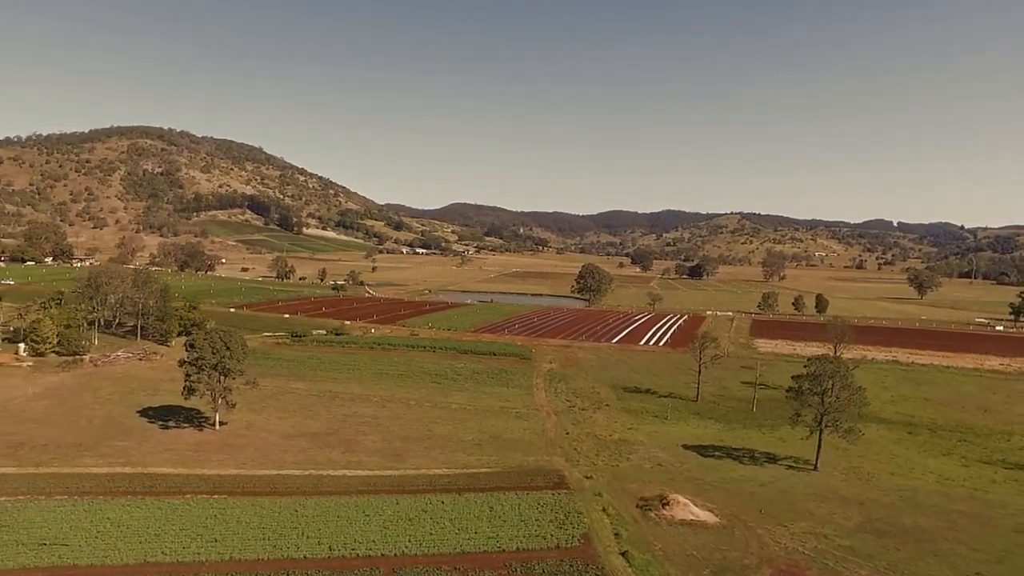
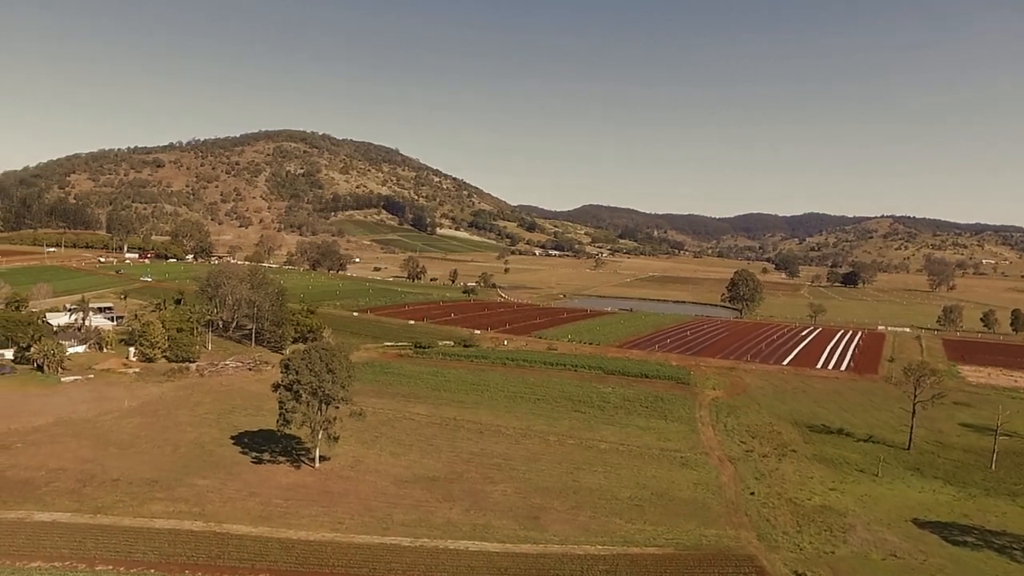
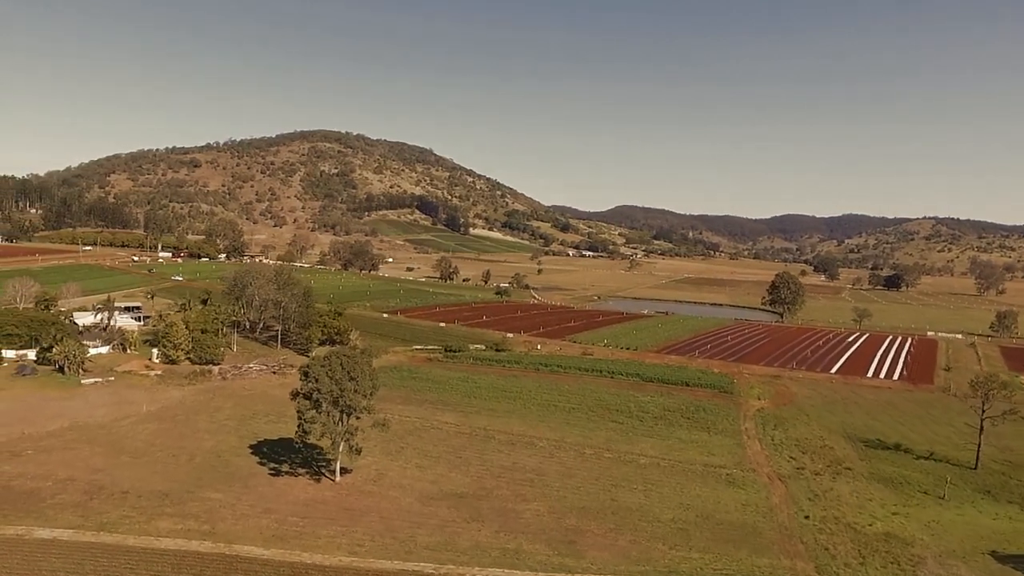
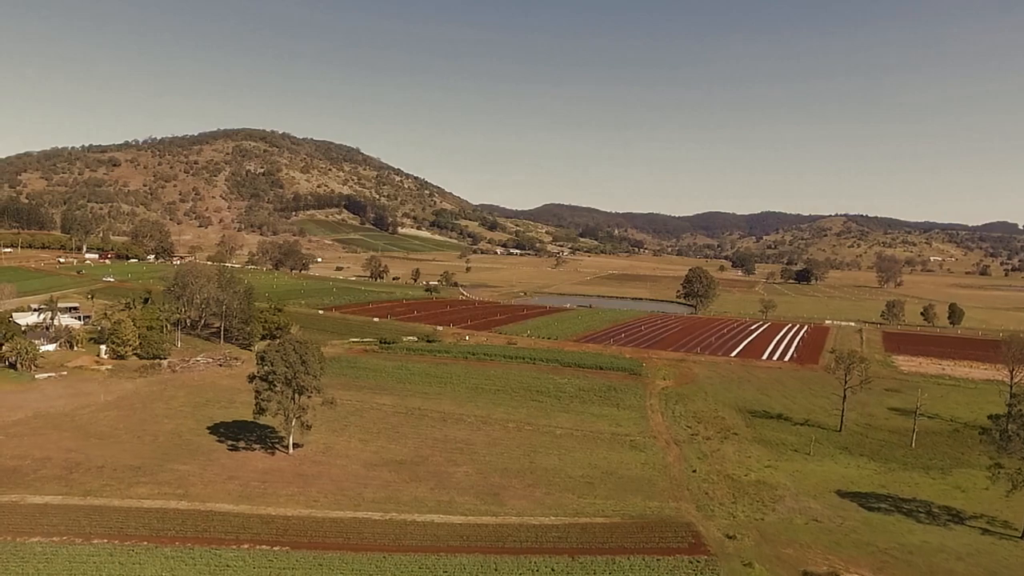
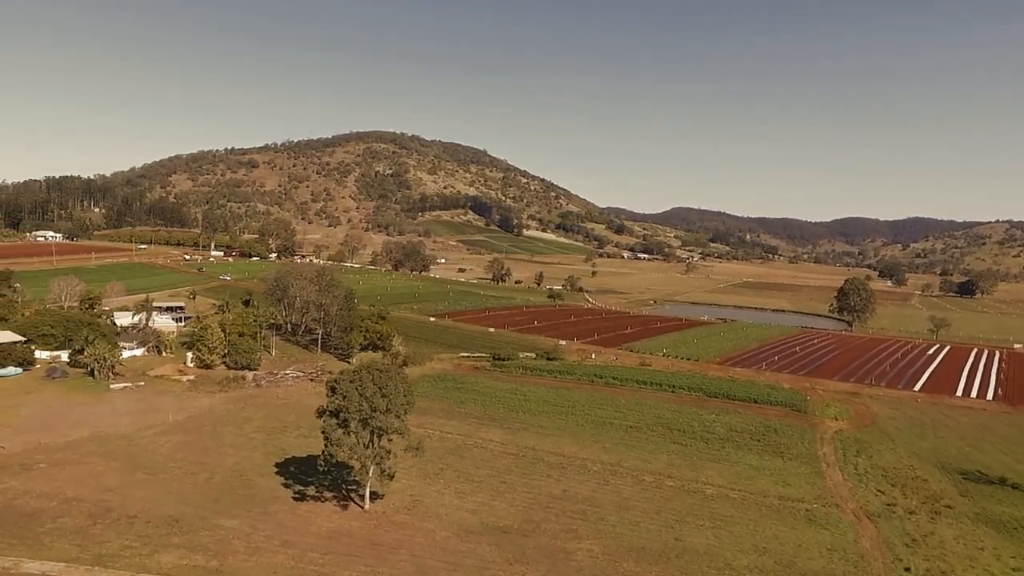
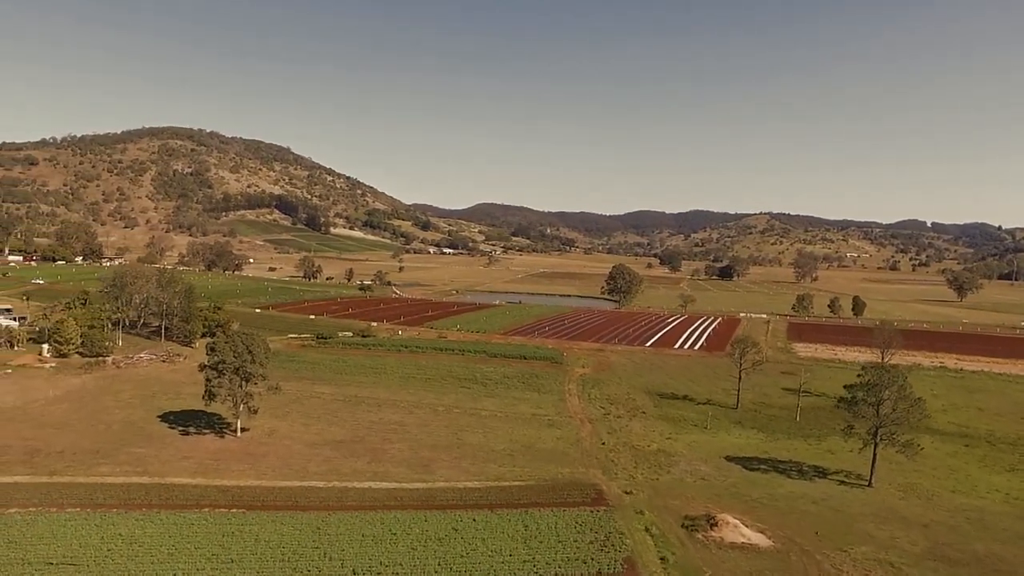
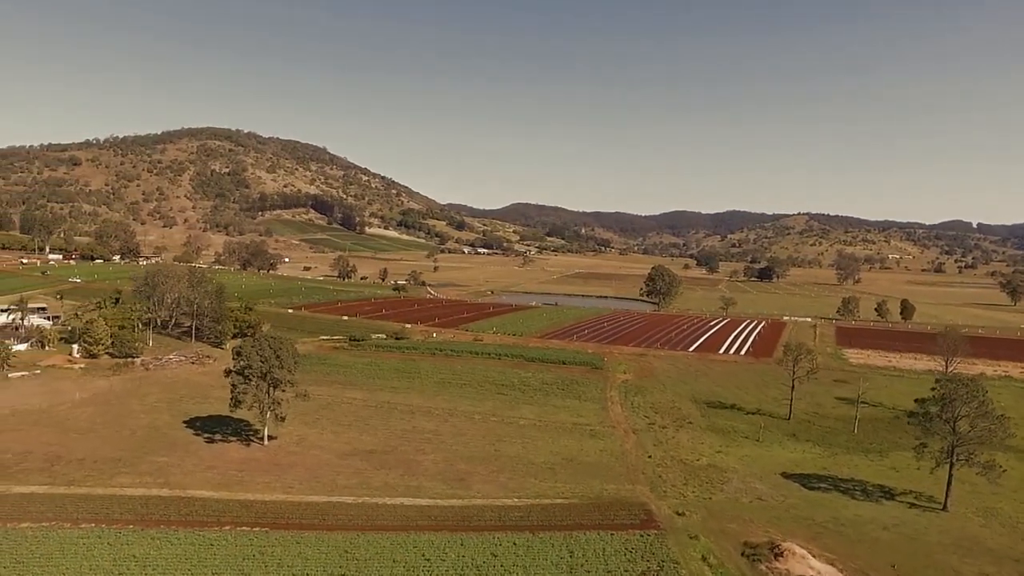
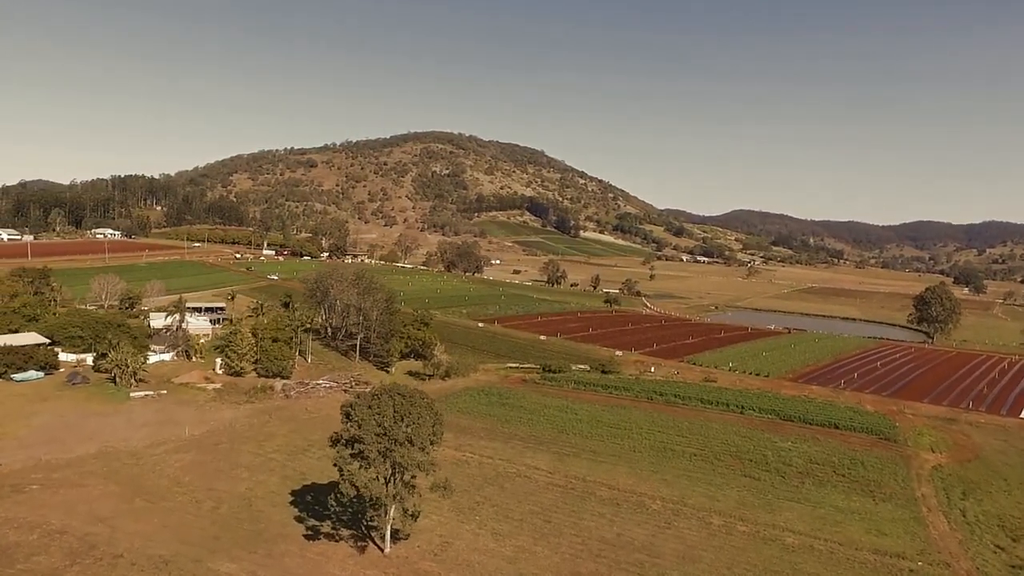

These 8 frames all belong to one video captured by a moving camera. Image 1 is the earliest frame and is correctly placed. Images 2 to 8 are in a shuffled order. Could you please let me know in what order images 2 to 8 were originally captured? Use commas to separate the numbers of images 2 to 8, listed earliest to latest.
6, 7, 4, 2, 3, 5, 8
